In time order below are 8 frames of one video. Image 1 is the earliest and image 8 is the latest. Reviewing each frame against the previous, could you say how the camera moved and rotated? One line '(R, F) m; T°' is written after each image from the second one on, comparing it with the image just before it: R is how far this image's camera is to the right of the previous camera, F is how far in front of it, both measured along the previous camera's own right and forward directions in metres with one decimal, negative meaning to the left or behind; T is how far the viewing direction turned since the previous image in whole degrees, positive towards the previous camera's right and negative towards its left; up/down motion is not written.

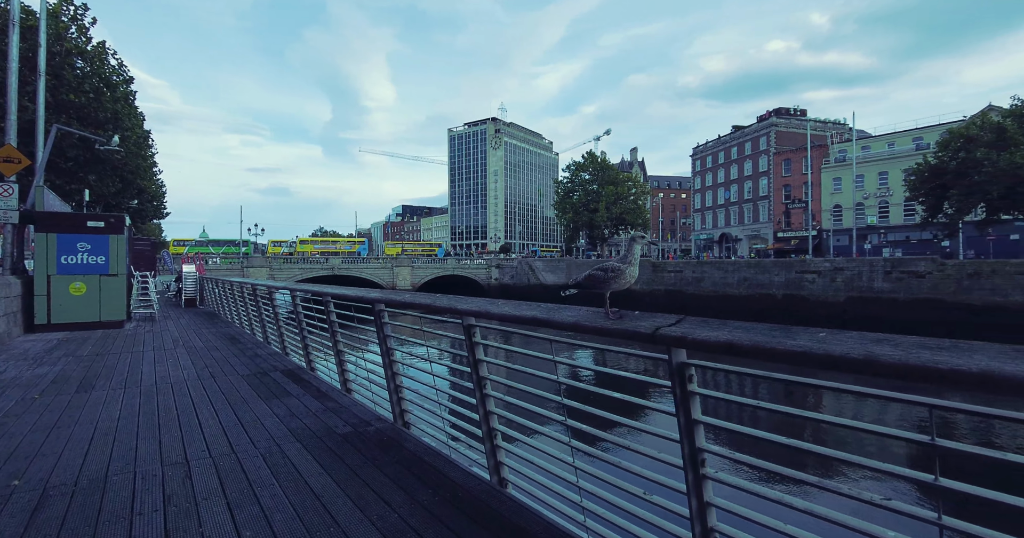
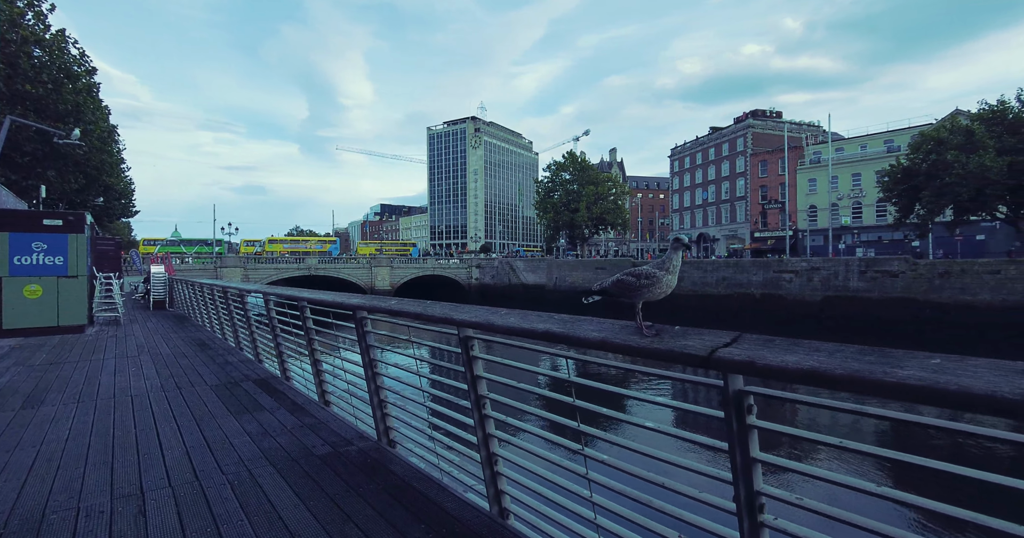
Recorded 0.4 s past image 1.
(-0.1, +0.3) m; +2°
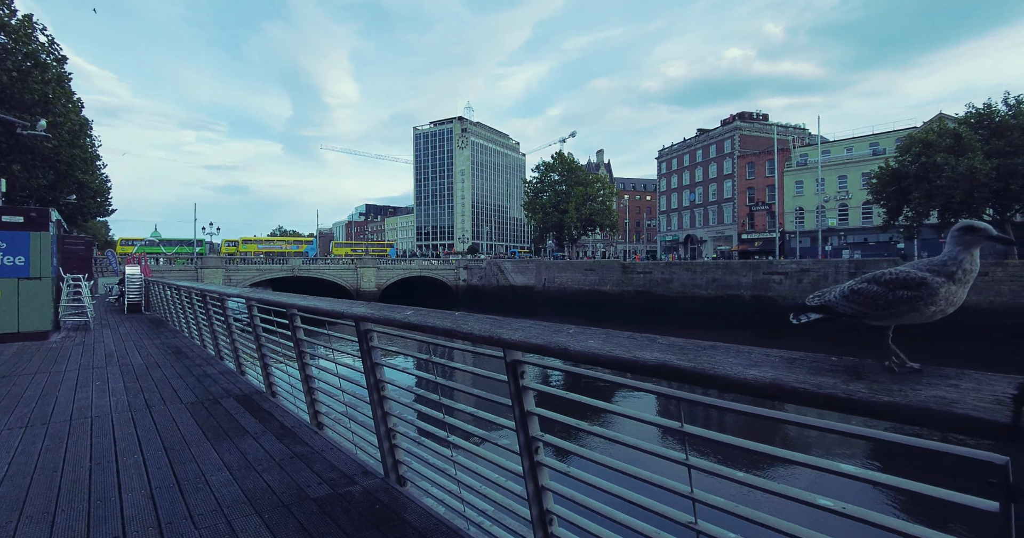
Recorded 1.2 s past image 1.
(-0.3, +0.6) m; +2°
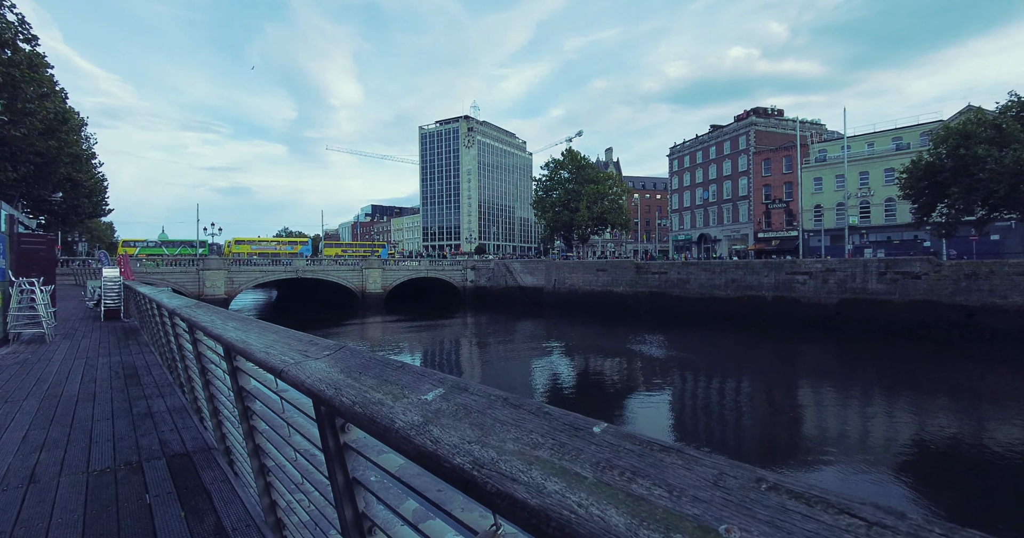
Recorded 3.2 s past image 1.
(-0.4, +1.6) m; -1°
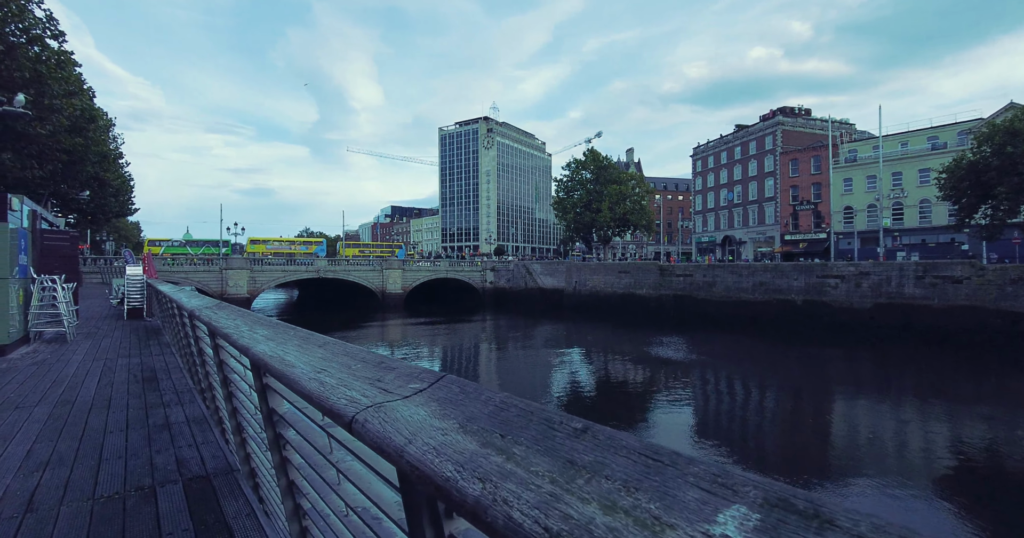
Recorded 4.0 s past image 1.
(-0.4, +0.5) m; -2°
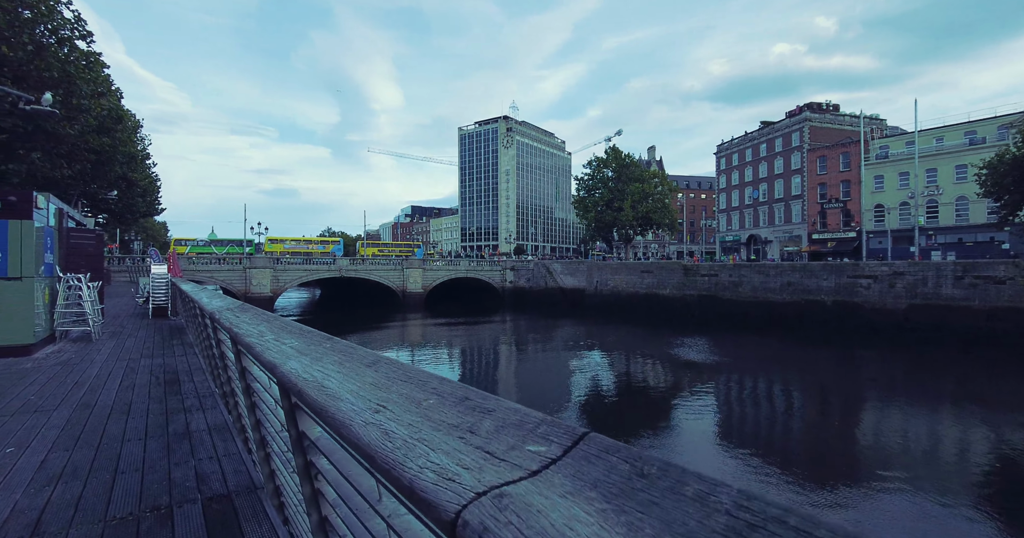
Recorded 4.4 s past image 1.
(-0.2, +0.4) m; -2°
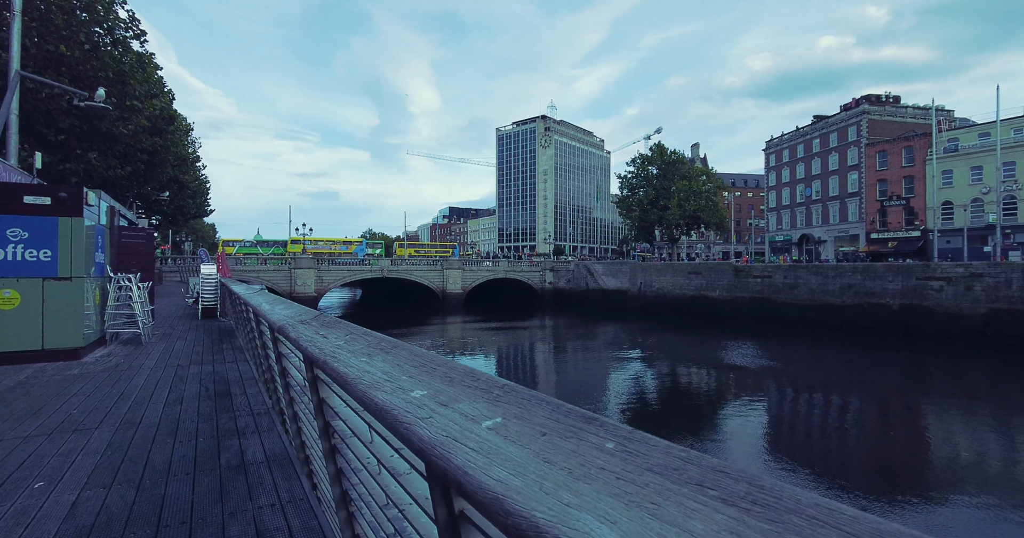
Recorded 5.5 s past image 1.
(-0.7, +0.8) m; -4°
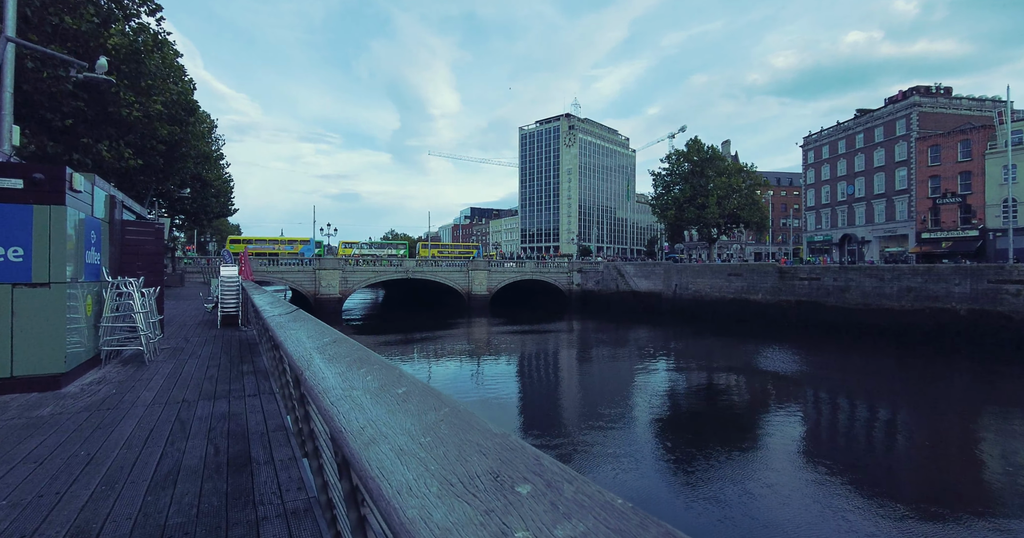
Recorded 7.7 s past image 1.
(-1.1, +1.8) m; -2°
